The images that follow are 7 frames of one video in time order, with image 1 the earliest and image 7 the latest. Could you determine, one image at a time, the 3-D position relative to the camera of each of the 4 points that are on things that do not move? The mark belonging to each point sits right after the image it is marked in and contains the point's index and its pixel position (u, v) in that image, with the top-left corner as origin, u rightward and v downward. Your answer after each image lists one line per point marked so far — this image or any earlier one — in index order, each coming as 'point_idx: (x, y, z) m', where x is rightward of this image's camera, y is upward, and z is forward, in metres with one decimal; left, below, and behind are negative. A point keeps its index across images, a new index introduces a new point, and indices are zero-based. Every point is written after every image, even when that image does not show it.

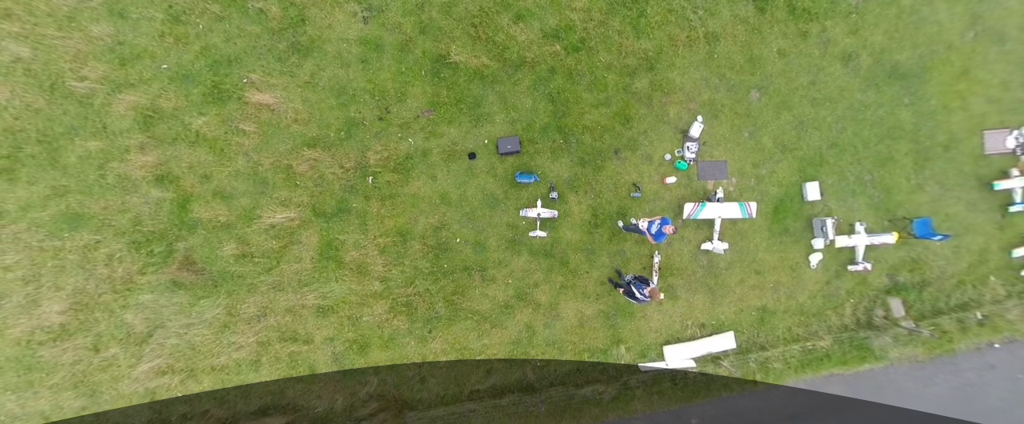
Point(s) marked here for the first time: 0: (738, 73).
0: (+7.7, +4.8, +14.8) m
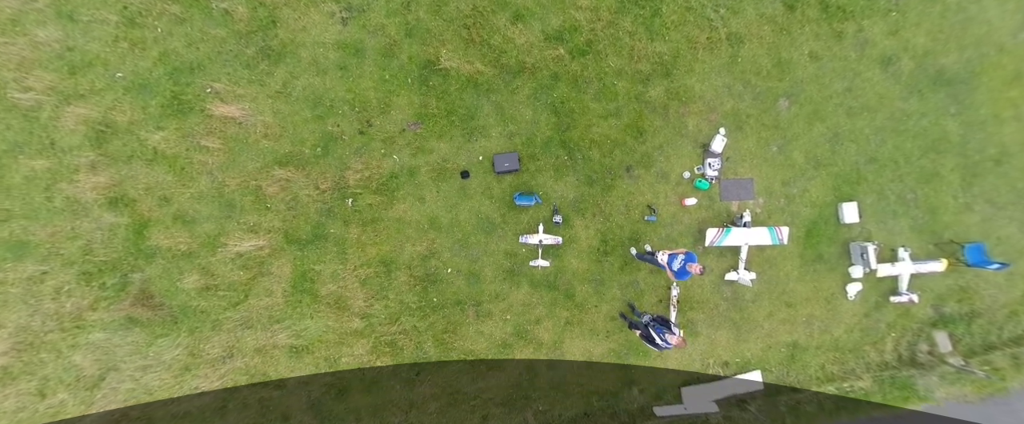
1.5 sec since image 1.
0: (+7.6, +4.0, +13.1) m
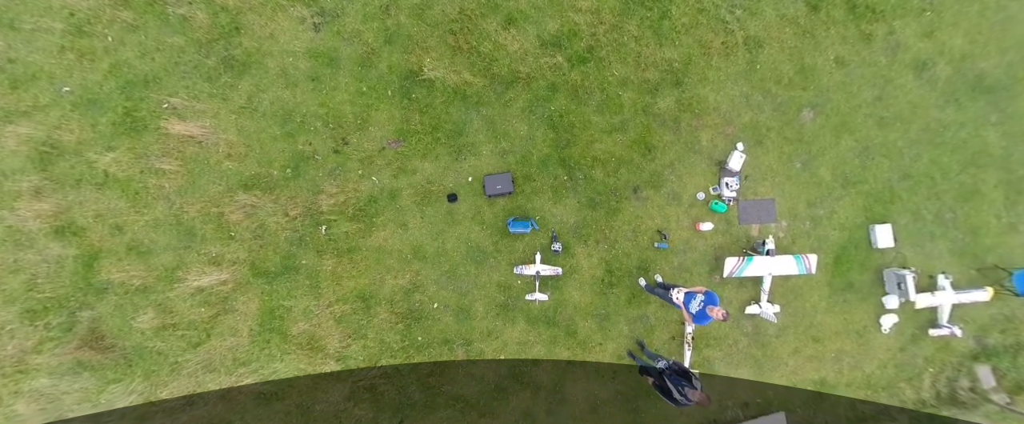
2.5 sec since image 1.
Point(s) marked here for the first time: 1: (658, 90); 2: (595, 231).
0: (+7.4, +3.4, +11.7) m
1: (+3.8, +3.2, +11.4) m
2: (+2.2, -0.5, +11.3) m
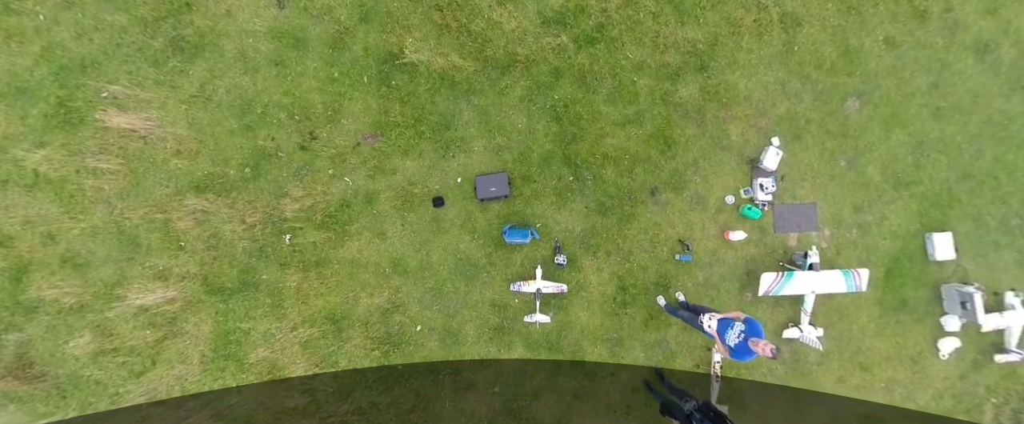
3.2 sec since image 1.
0: (+7.3, +3.2, +10.1) m
1: (+3.8, +3.1, +9.7) m
2: (+2.1, -0.6, +9.6) m
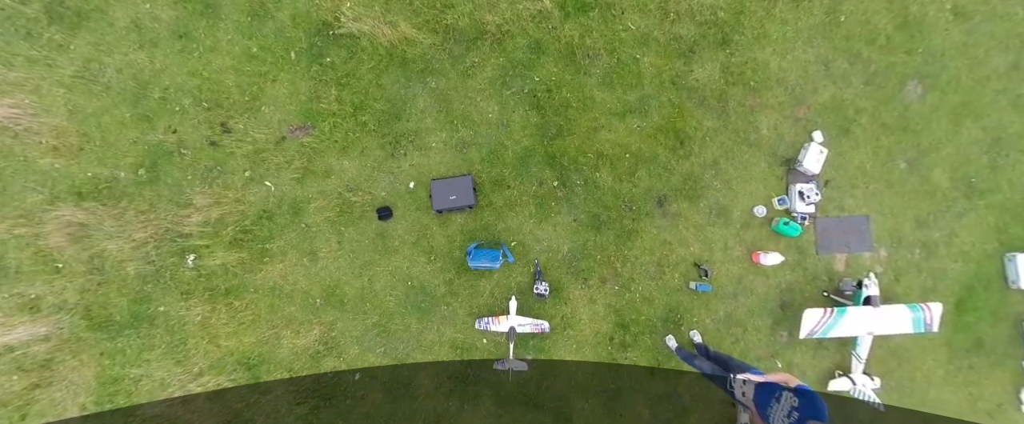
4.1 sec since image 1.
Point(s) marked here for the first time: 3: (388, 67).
0: (+6.8, +3.0, +7.9) m
1: (+3.2, +2.8, +7.6) m
2: (+1.5, -0.9, +7.5) m
3: (-2.2, +2.5, +7.5) m
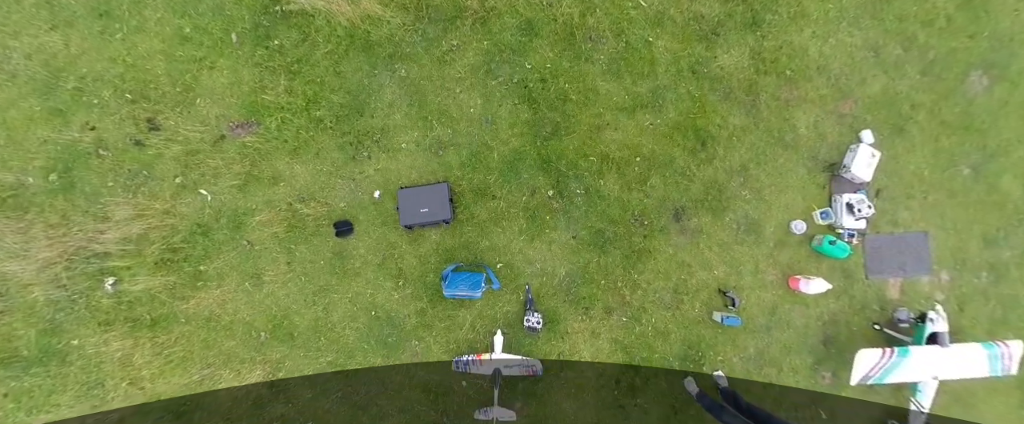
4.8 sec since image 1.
0: (+6.6, +2.7, +6.6) m
1: (+3.0, +2.6, +6.3) m
2: (+1.3, -1.1, +6.2) m
3: (-2.4, +2.3, +6.2) m
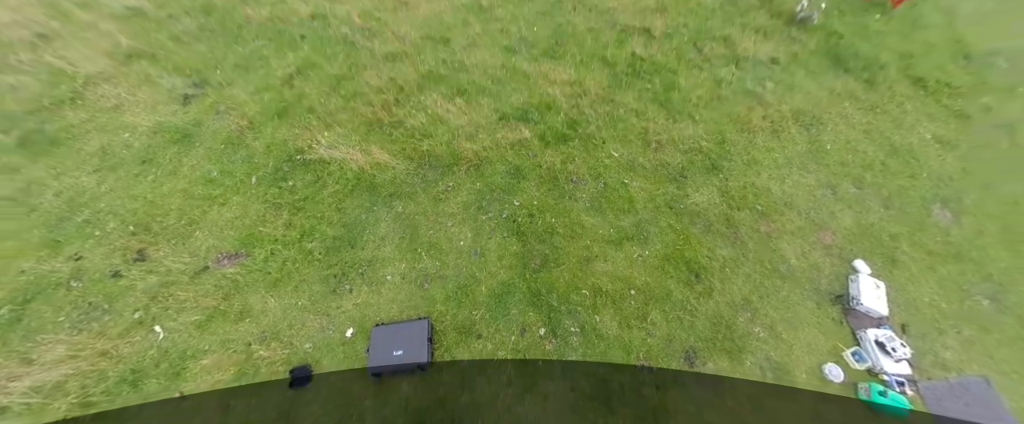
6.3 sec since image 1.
0: (+6.4, +0.2, +7.3) m
1: (+2.8, +0.3, +7.0) m
2: (+1.2, -2.7, +4.8) m
3: (-2.5, +0.1, +6.8) m
